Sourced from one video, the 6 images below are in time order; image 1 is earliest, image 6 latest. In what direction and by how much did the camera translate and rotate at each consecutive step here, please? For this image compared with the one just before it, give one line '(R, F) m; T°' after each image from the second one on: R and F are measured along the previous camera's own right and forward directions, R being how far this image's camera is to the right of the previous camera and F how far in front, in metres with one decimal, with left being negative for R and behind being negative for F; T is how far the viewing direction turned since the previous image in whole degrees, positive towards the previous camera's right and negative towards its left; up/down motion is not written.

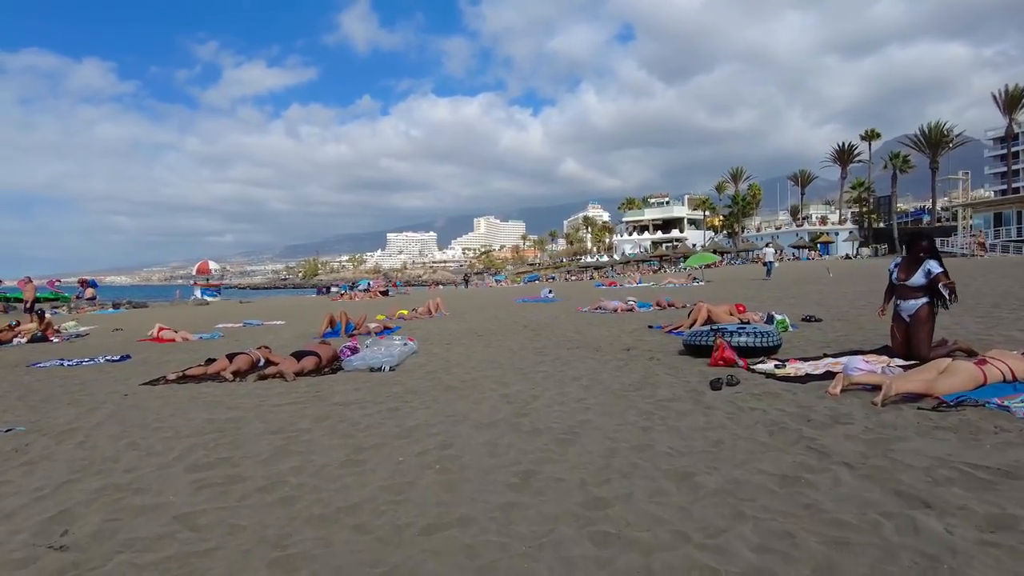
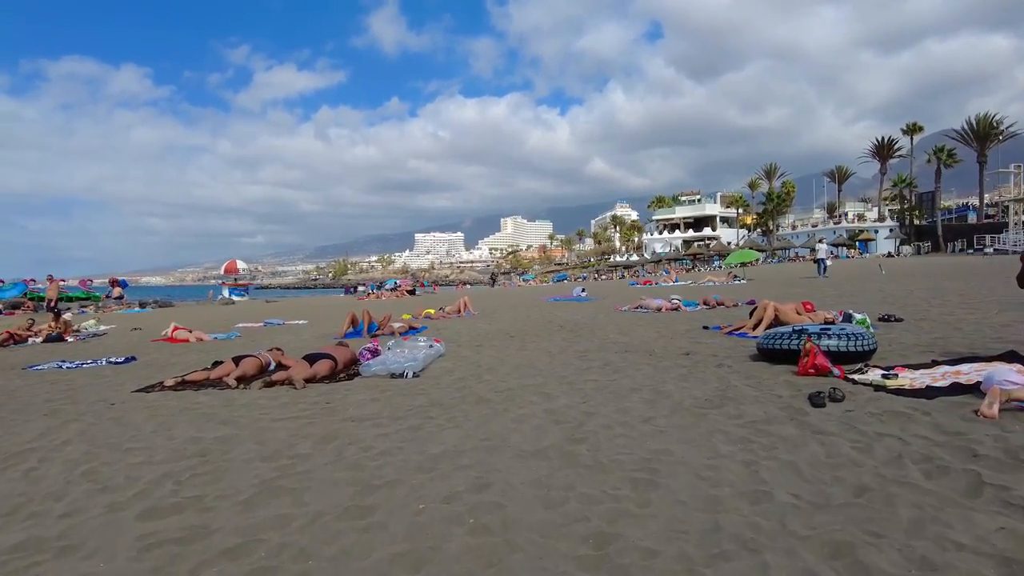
(-0.2, +1.1) m; -2°
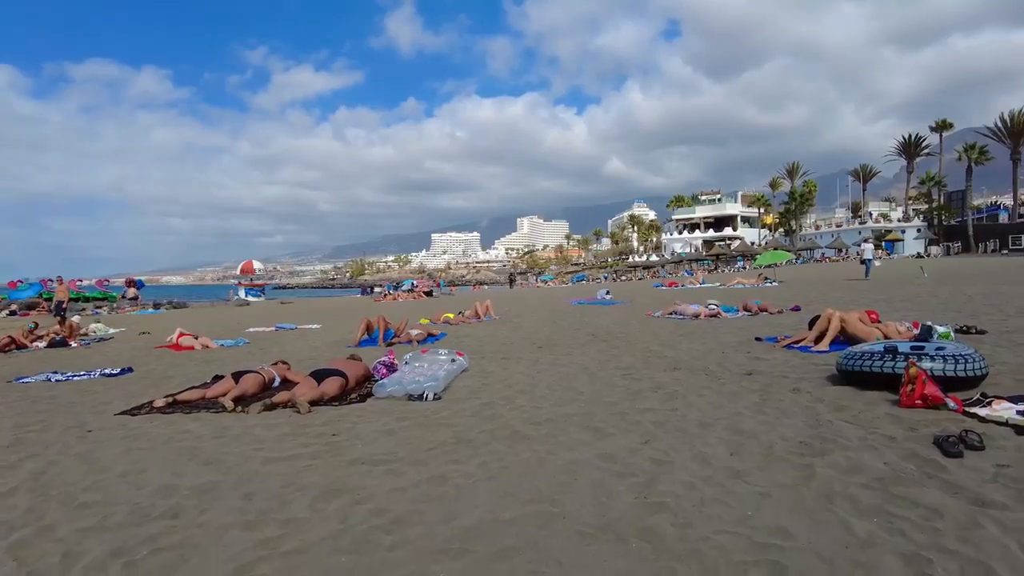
(-0.2, +1.0) m; -1°
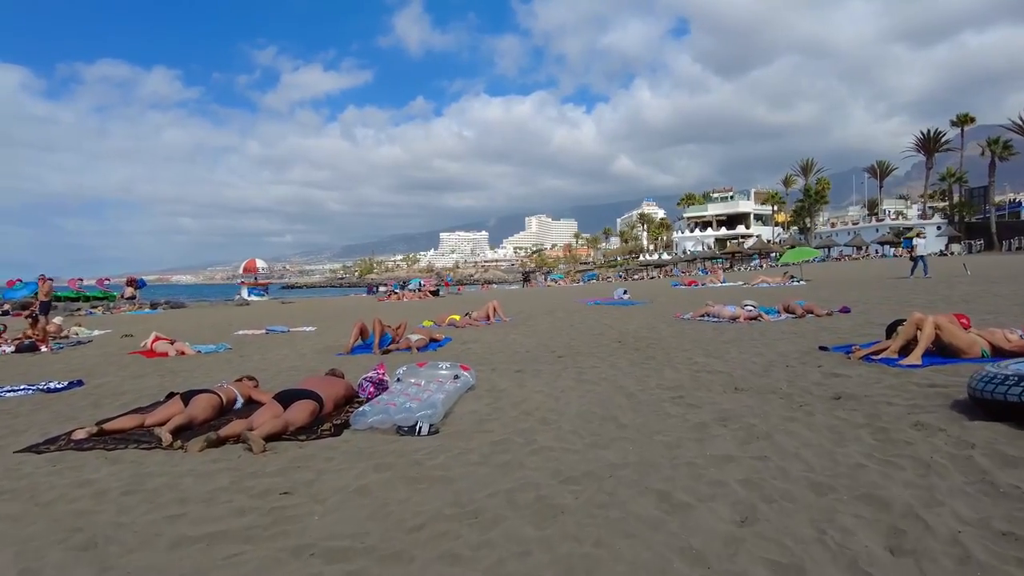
(-0.1, +1.5) m; -1°
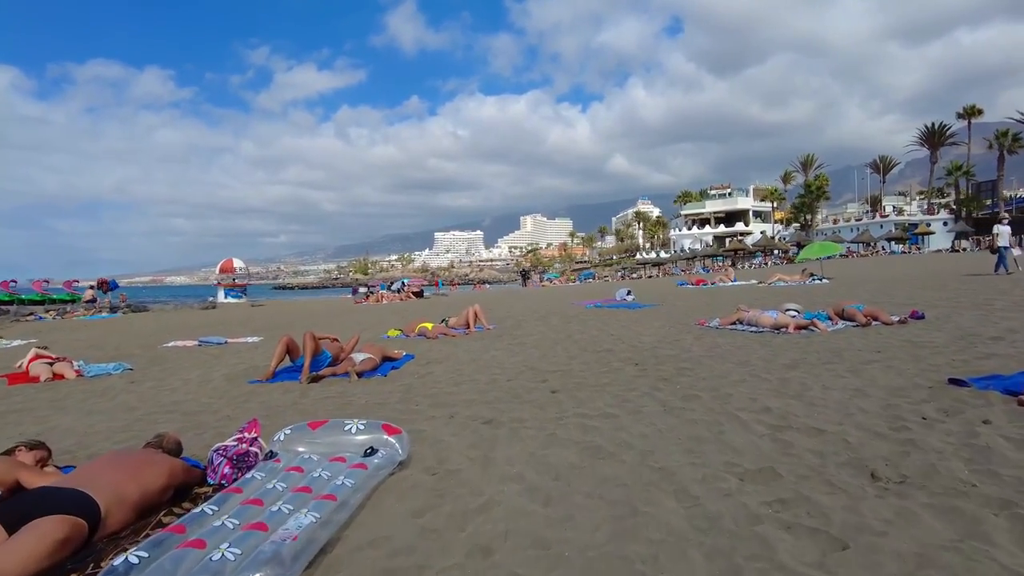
(+0.2, +2.8) m; 0°
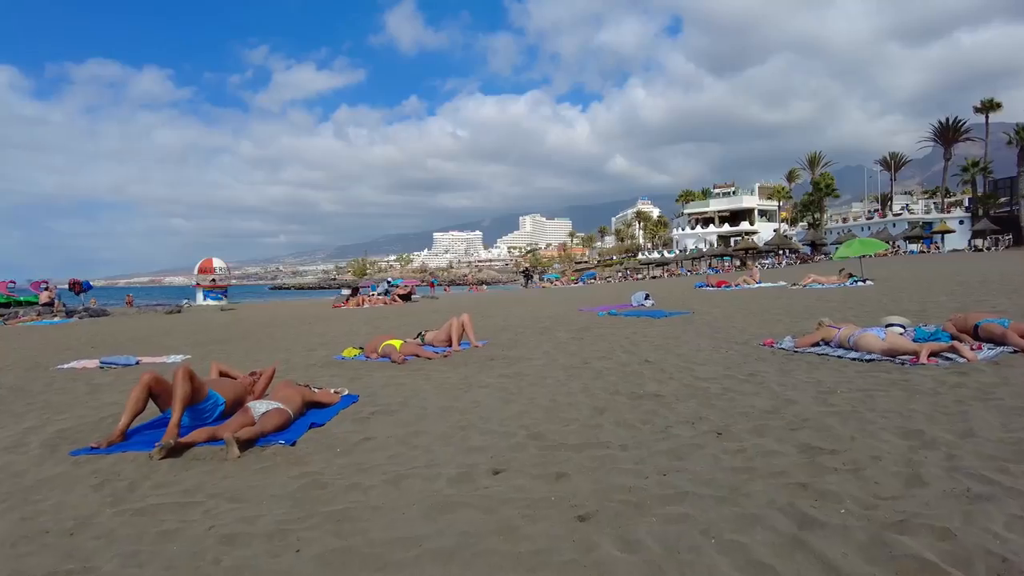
(+0.1, +3.1) m; 0°
